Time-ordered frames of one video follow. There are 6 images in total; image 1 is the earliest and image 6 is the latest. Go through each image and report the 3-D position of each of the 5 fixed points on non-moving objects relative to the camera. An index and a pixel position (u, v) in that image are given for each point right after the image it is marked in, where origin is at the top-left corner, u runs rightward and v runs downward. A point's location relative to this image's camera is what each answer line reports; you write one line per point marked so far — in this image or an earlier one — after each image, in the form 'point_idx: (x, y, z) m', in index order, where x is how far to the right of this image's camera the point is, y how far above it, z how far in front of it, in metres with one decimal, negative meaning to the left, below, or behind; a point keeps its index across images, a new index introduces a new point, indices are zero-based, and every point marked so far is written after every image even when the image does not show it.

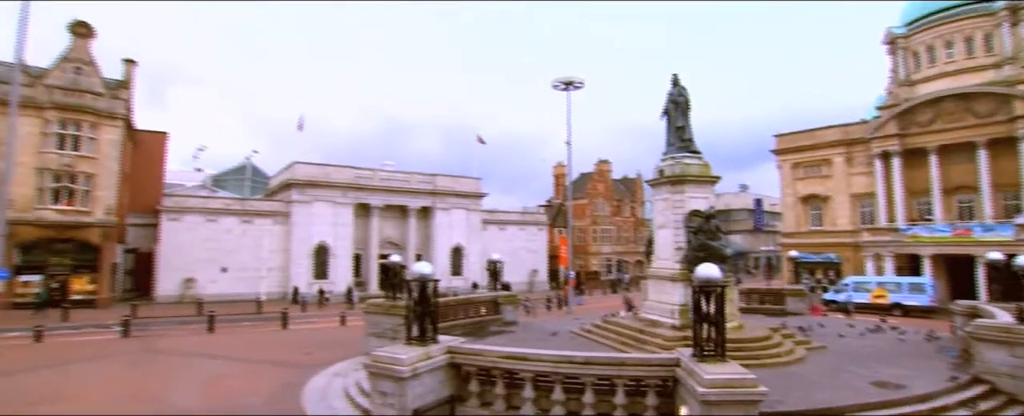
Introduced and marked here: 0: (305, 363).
0: (-5.3, -3.9, +14.4) m
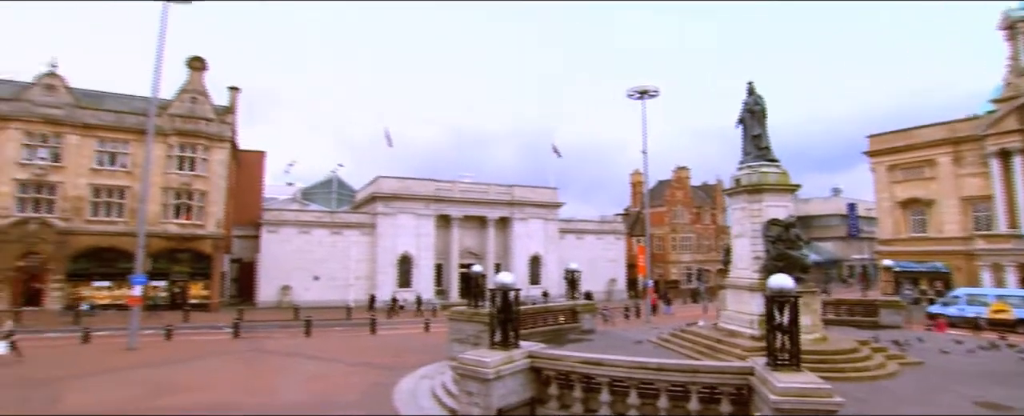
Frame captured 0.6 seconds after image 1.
0: (-3.2, -4.3, +15.5) m
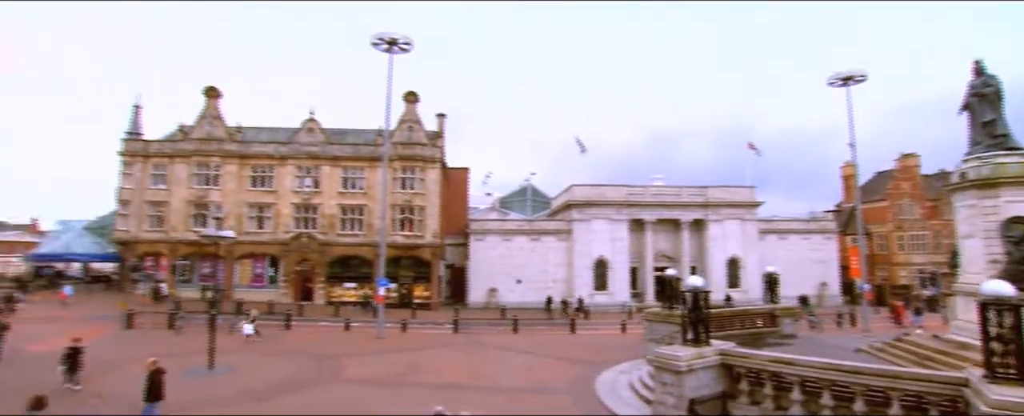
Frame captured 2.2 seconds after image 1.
0: (+2.4, -4.5, +17.0) m
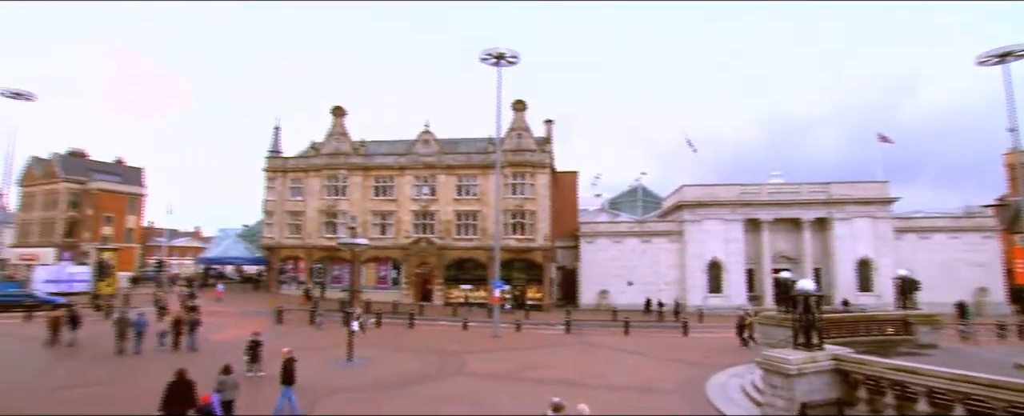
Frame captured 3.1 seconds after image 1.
0: (+5.7, -4.6, +16.9) m
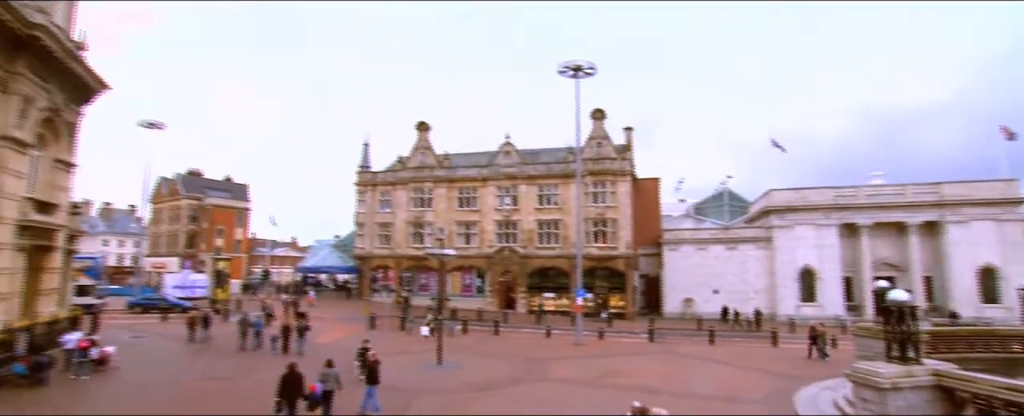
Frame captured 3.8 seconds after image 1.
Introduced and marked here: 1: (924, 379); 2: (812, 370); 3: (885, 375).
0: (+8.2, -4.8, +16.5) m
1: (+7.1, -2.9, +9.9) m
2: (+9.0, -4.9, +17.2) m
3: (+6.4, -2.8, +9.8) m
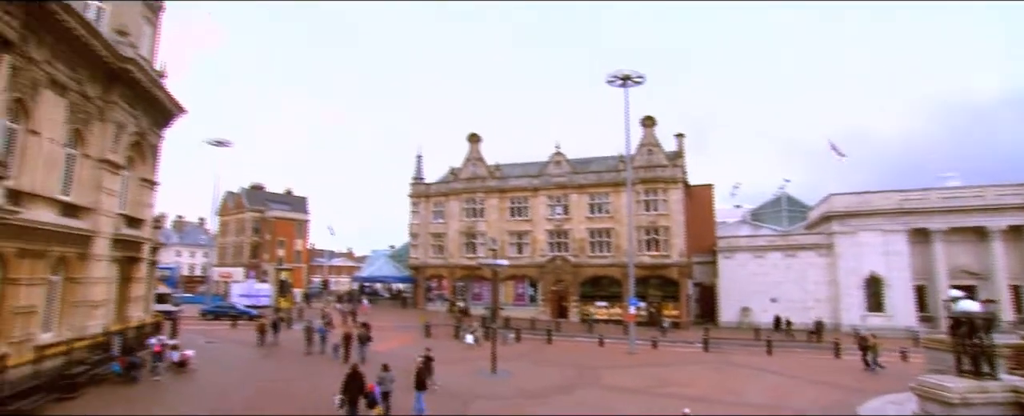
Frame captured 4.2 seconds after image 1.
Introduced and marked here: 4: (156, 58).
0: (+9.6, -5.0, +15.9) m
1: (+7.9, -3.0, +9.5) m
2: (+10.6, -5.0, +16.6) m
3: (+7.2, -2.9, +9.4) m
4: (-11.4, +4.8, +18.3) m
